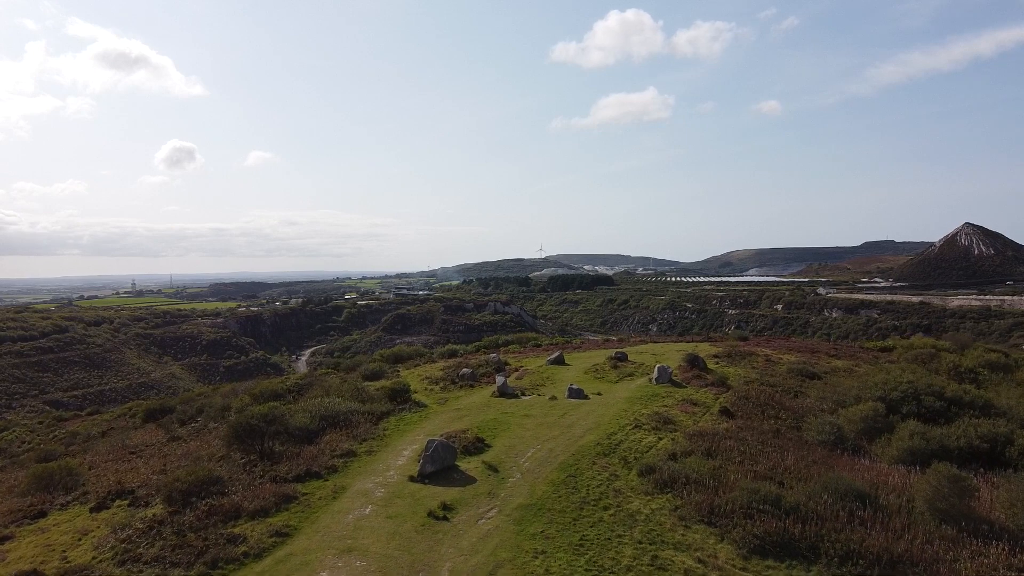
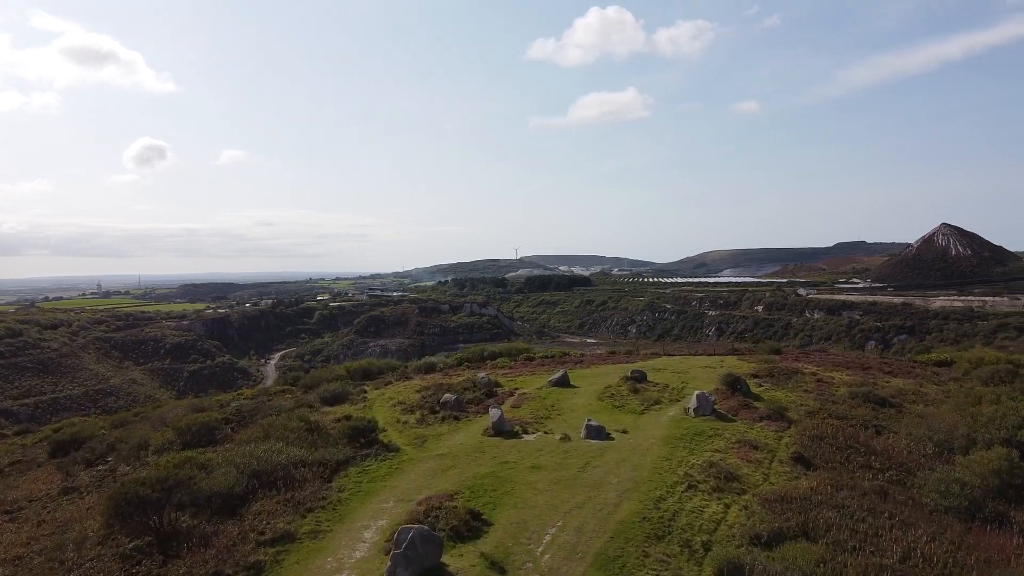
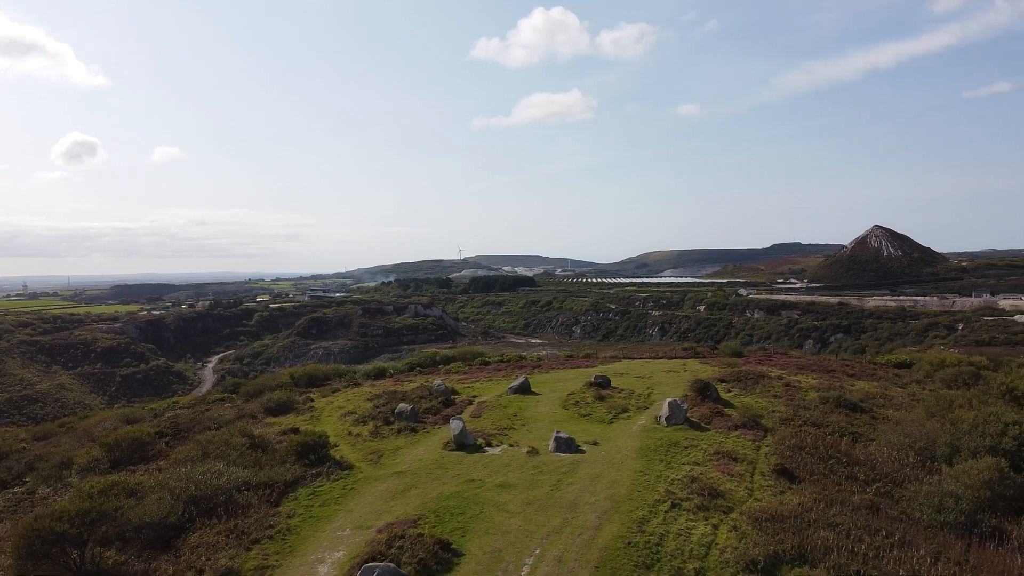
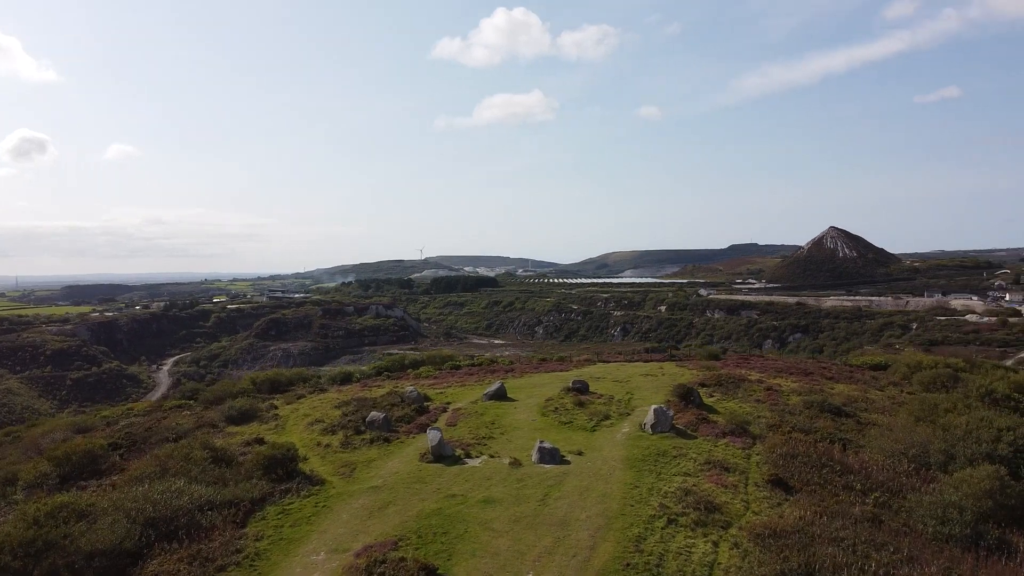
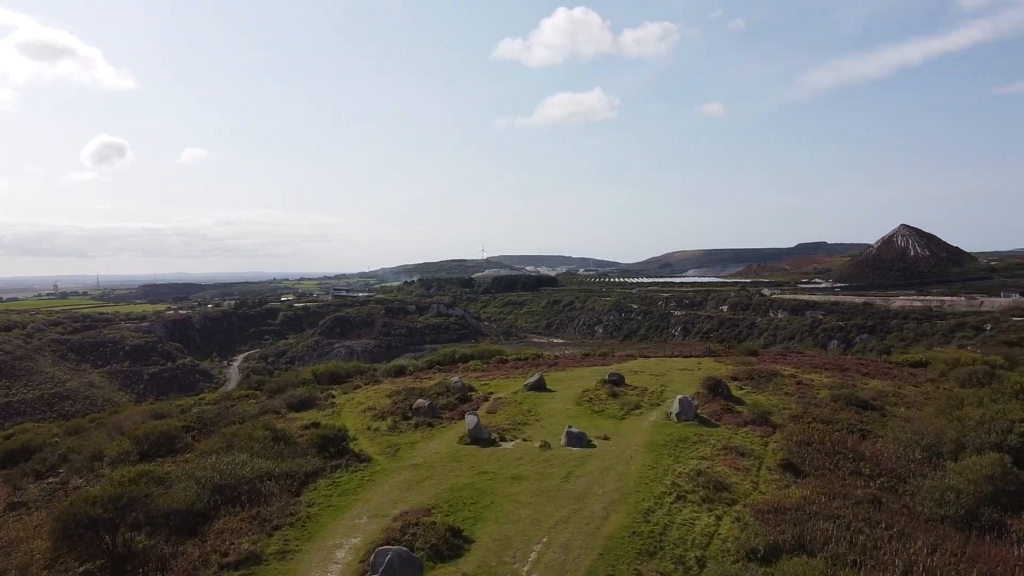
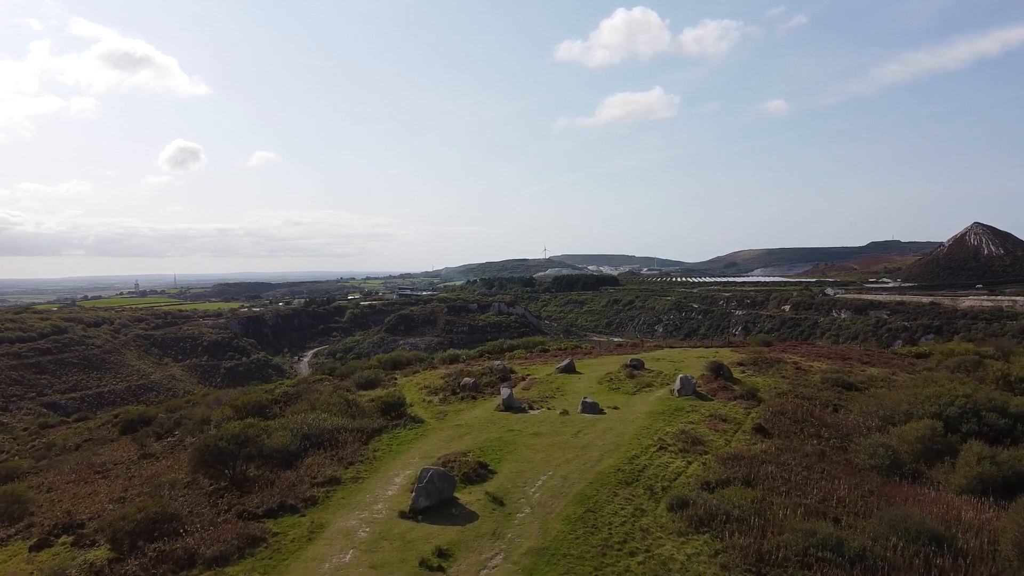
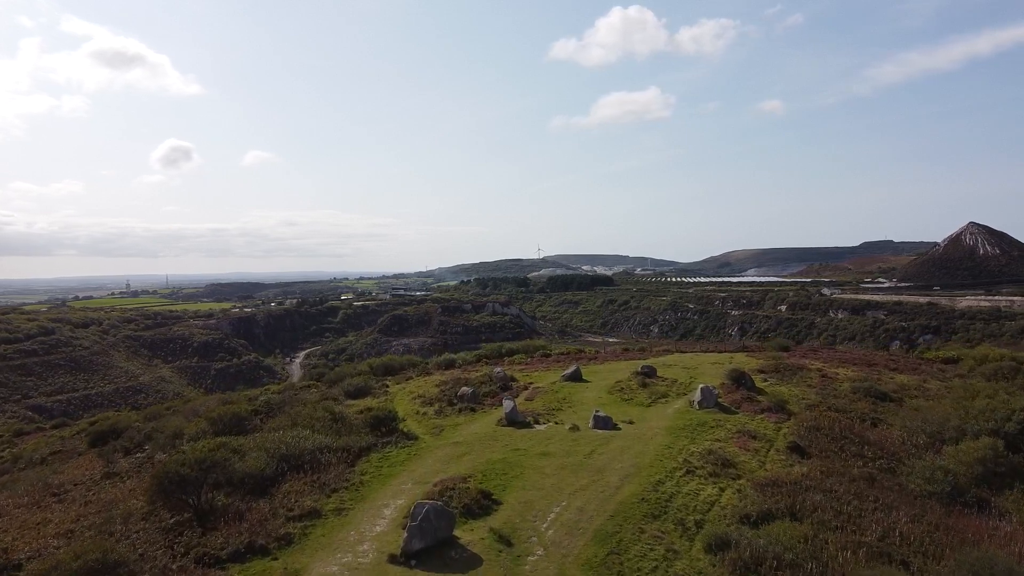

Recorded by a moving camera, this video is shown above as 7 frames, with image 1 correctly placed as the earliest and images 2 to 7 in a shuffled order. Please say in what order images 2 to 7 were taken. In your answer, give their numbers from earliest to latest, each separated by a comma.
6, 7, 2, 5, 3, 4
